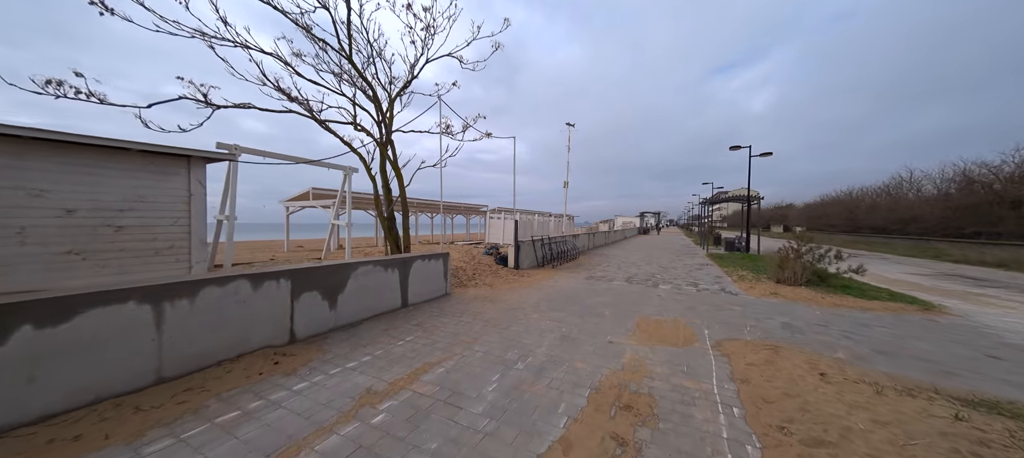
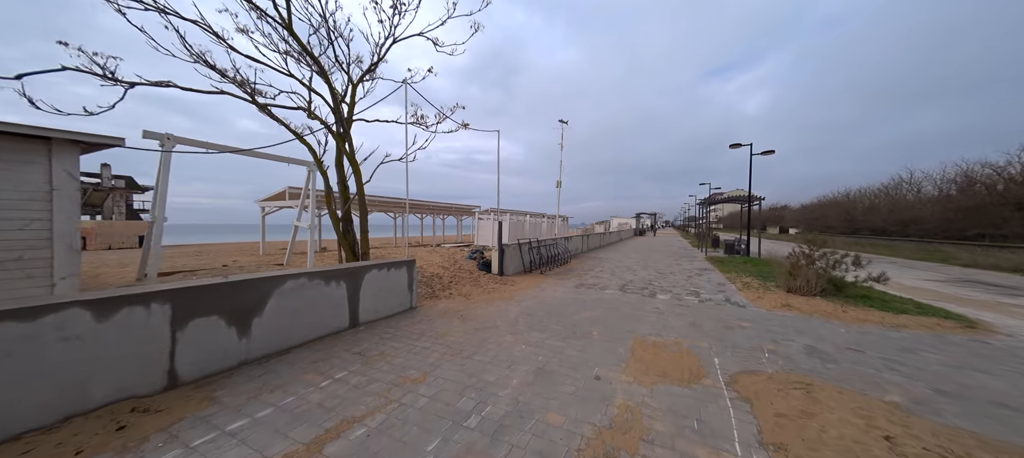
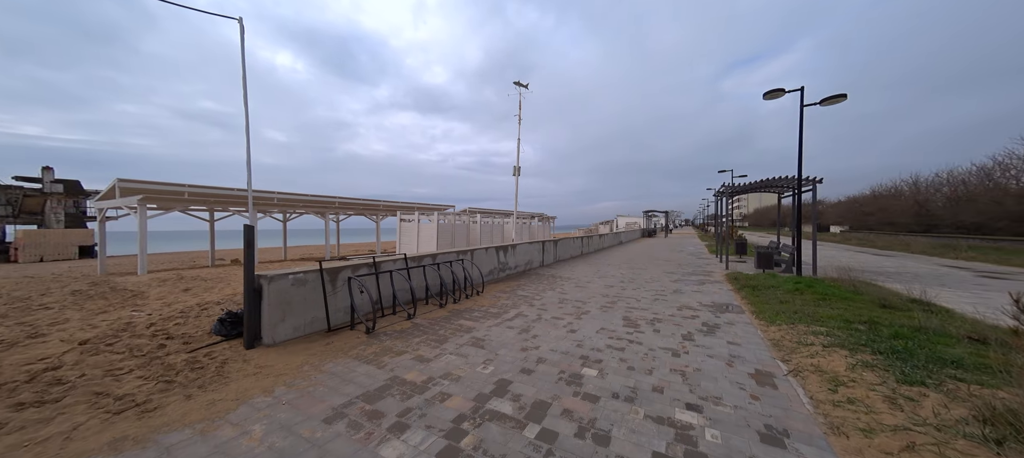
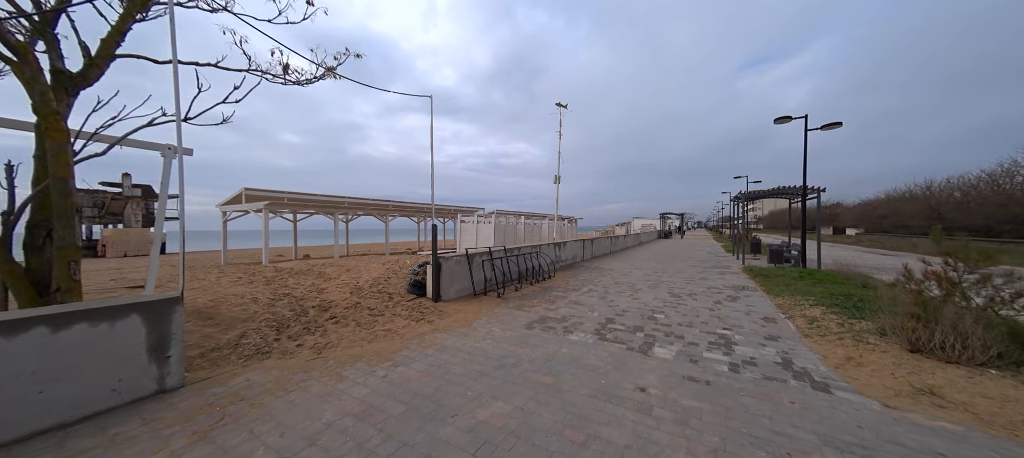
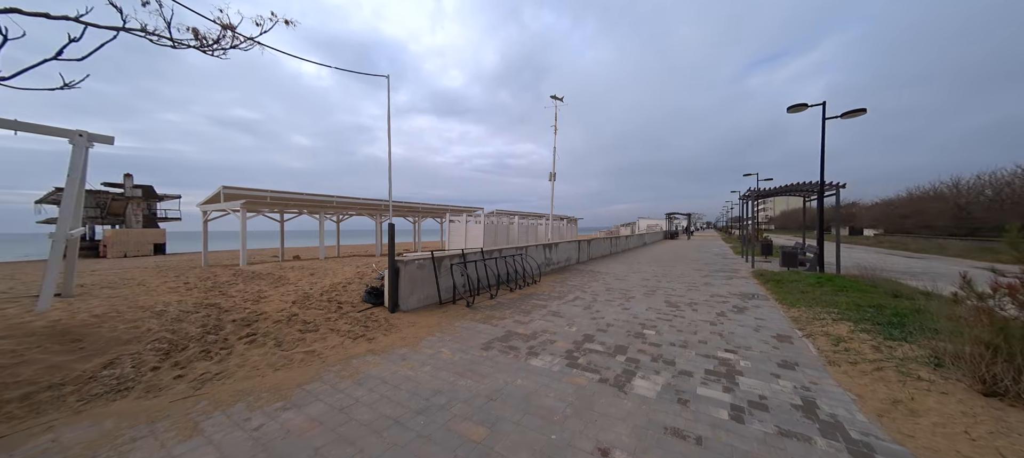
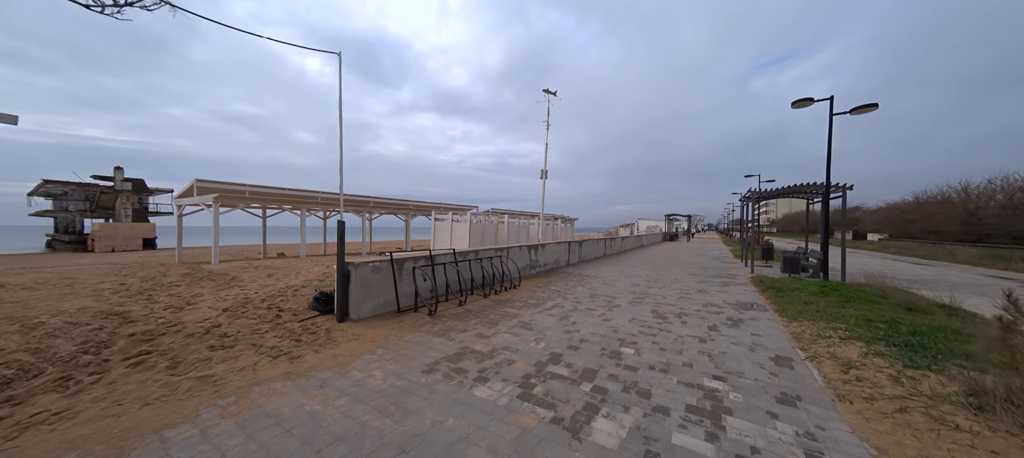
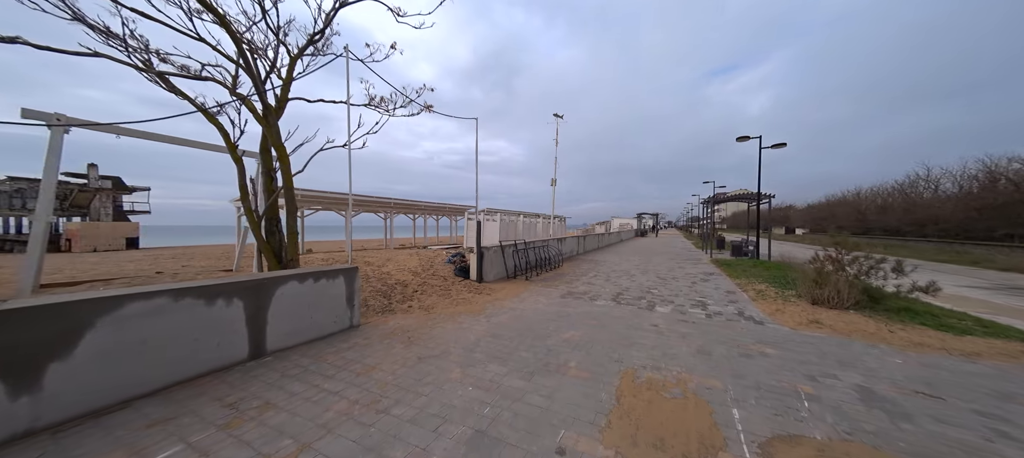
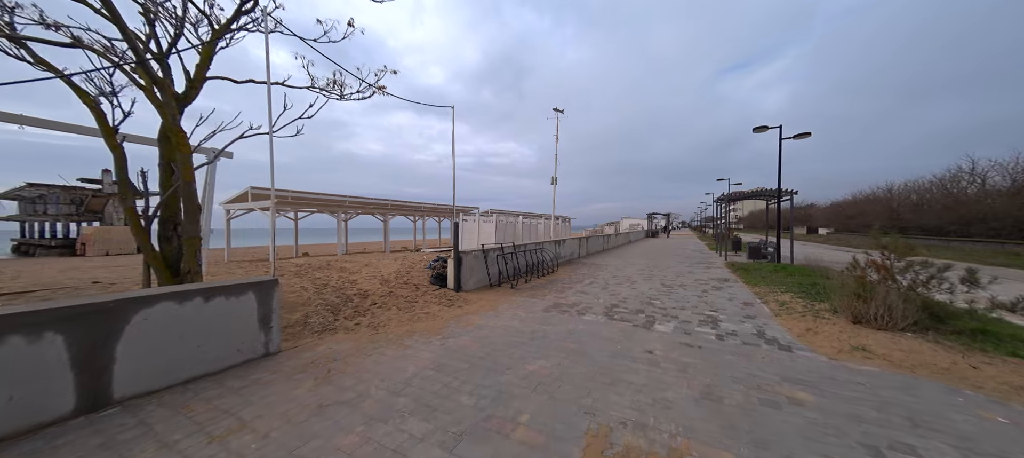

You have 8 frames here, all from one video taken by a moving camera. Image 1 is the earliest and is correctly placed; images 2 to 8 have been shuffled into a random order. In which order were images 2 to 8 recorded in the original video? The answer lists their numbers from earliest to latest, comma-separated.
2, 7, 8, 4, 5, 6, 3
